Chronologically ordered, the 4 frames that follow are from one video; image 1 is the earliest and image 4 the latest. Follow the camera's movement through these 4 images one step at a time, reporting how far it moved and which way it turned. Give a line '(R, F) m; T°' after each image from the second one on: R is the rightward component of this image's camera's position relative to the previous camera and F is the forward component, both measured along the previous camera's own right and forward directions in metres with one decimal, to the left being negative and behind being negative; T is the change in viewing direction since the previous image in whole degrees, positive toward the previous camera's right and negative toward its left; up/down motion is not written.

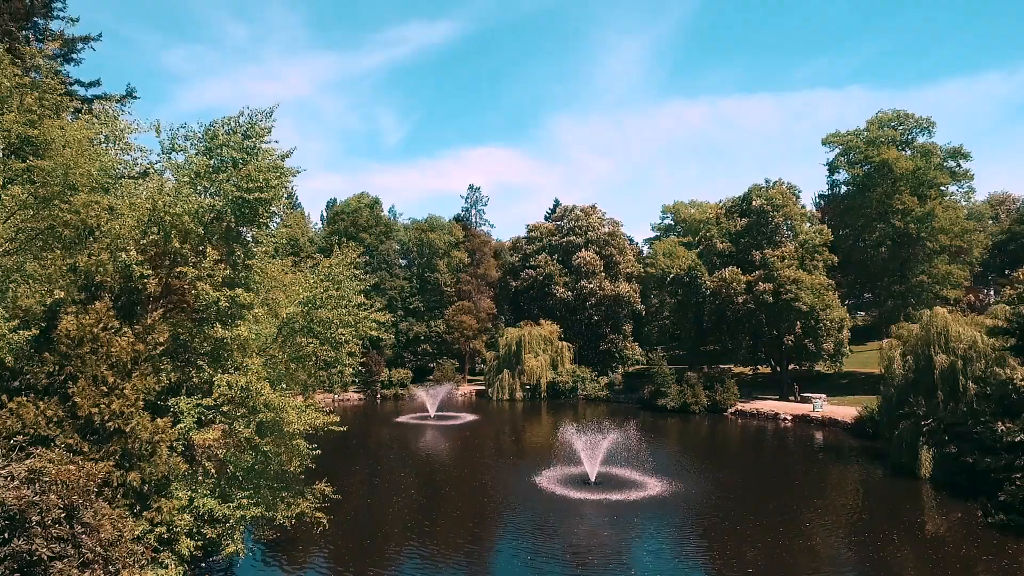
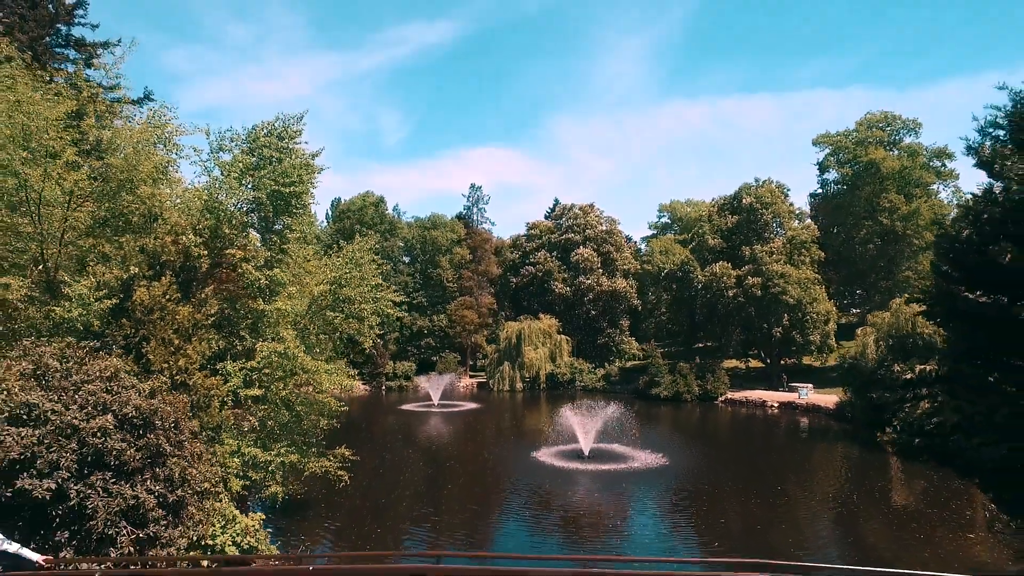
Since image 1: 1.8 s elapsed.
(0.0, -2.3) m; 0°
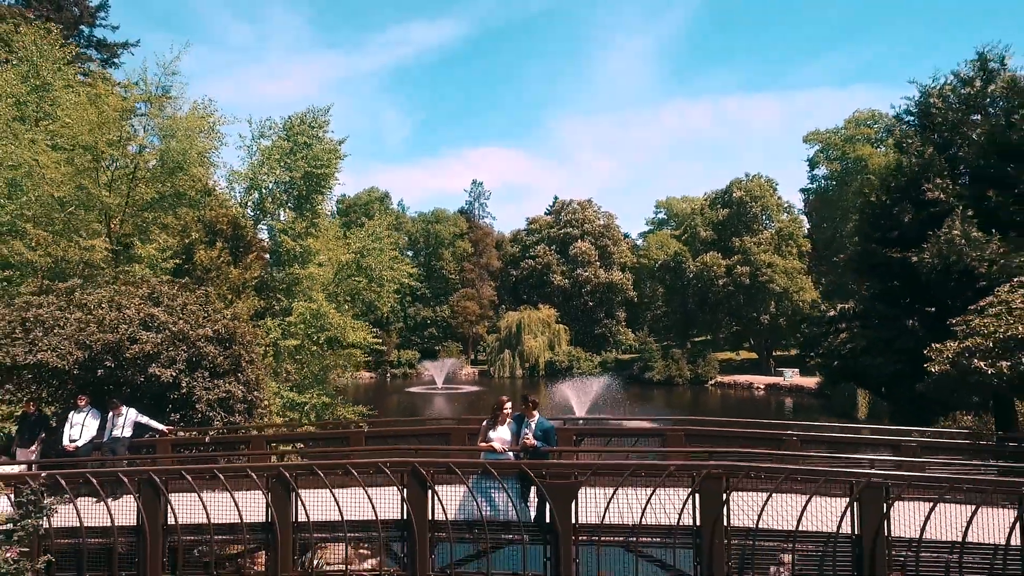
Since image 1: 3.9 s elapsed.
(0.0, -2.6) m; 0°
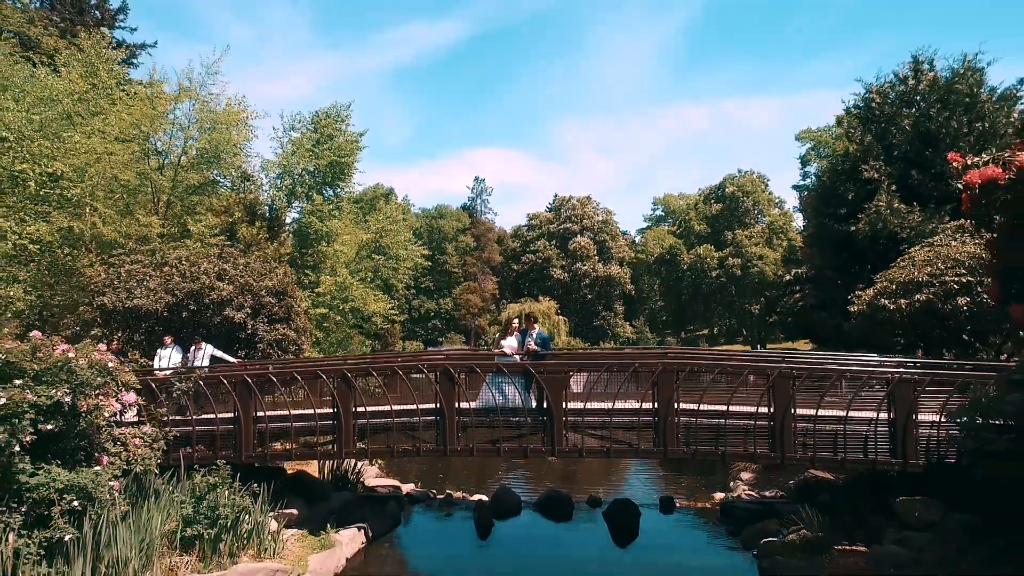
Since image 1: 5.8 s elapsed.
(-0.1, -2.4) m; 0°
